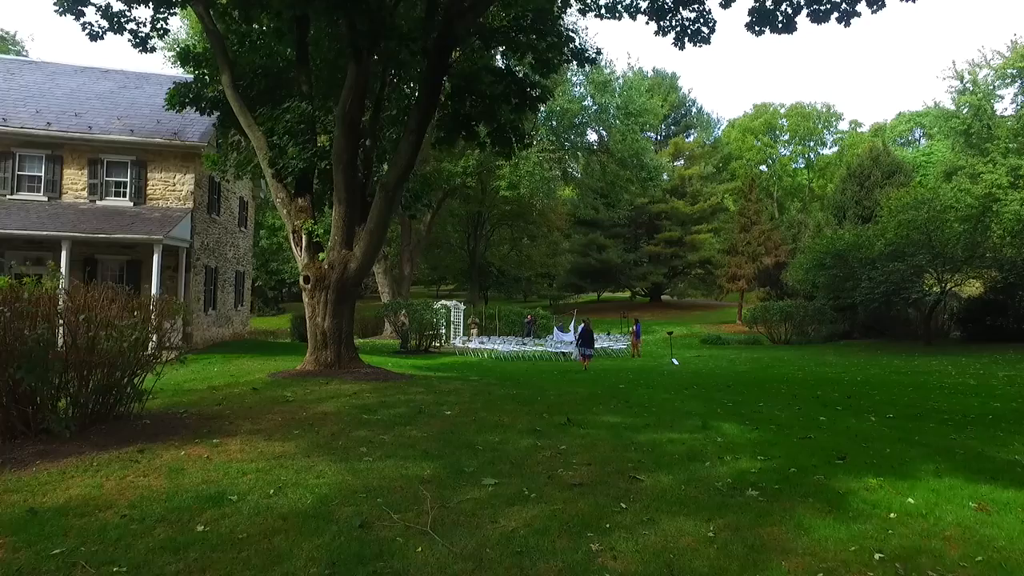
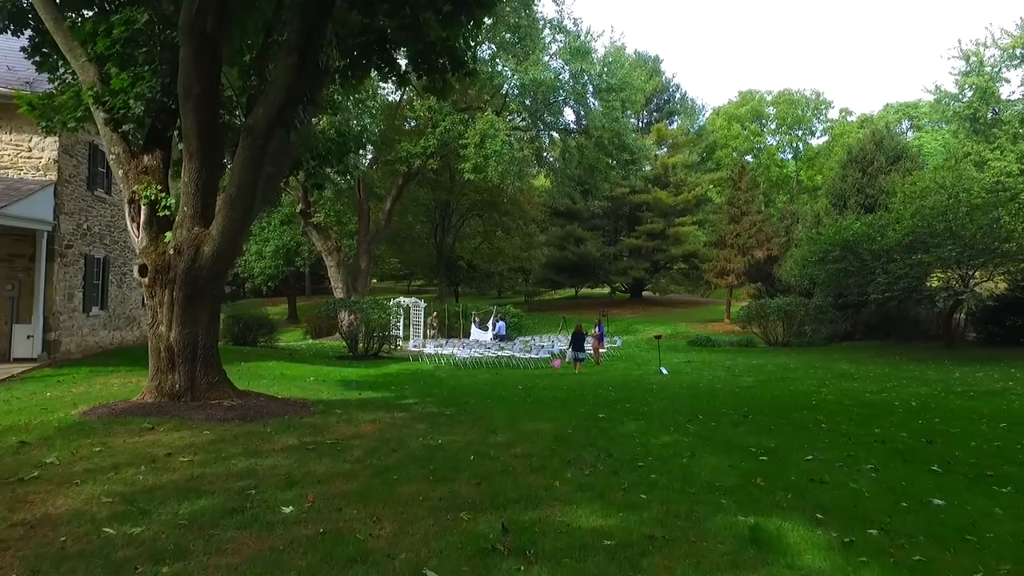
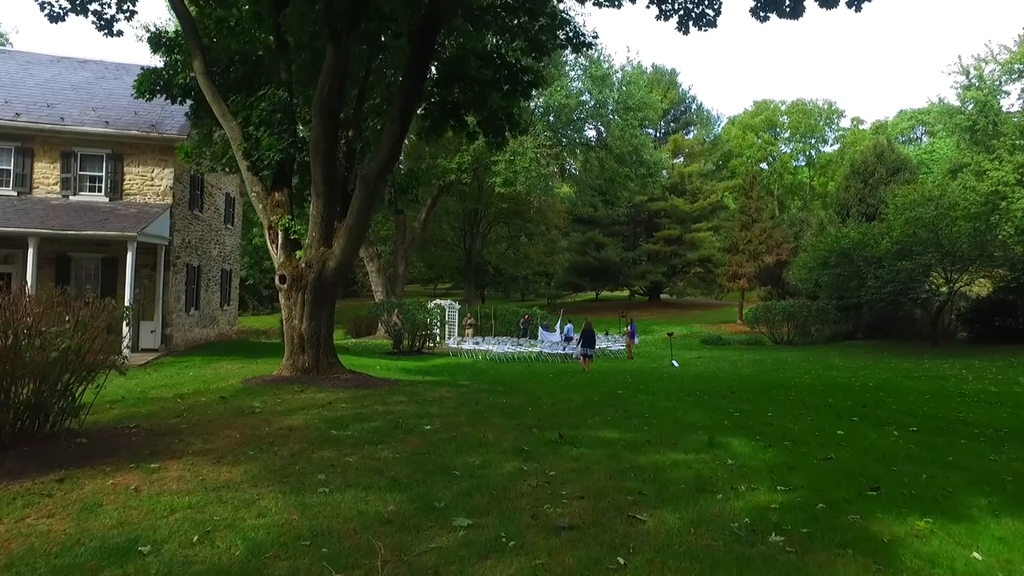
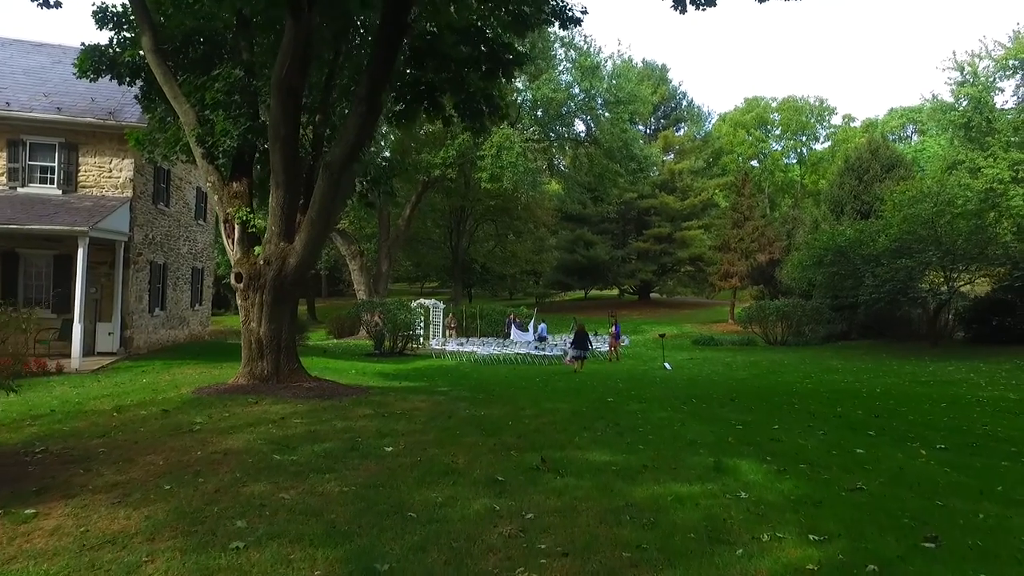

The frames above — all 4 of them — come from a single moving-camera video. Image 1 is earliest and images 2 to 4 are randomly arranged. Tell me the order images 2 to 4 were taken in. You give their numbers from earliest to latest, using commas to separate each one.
3, 4, 2
